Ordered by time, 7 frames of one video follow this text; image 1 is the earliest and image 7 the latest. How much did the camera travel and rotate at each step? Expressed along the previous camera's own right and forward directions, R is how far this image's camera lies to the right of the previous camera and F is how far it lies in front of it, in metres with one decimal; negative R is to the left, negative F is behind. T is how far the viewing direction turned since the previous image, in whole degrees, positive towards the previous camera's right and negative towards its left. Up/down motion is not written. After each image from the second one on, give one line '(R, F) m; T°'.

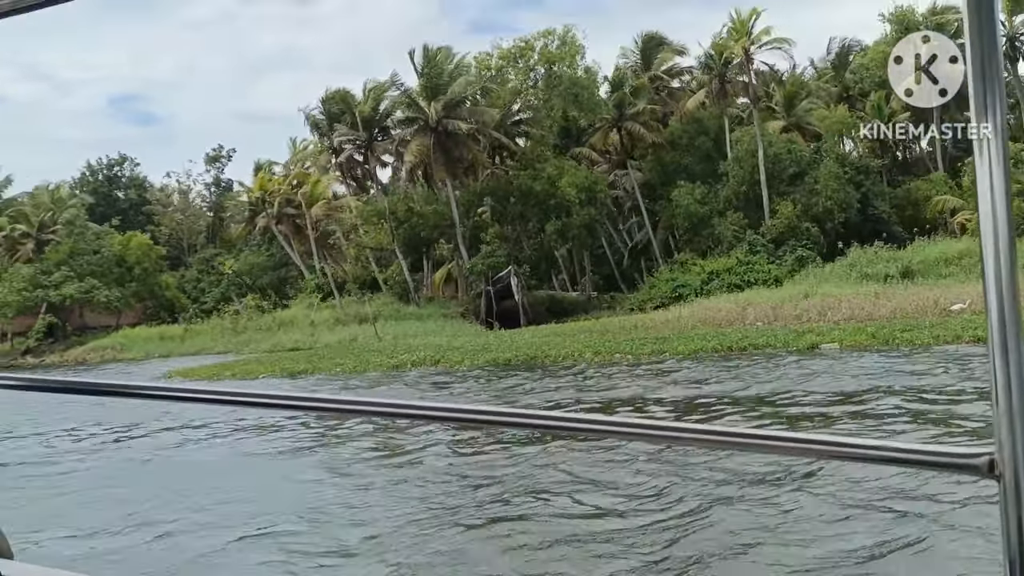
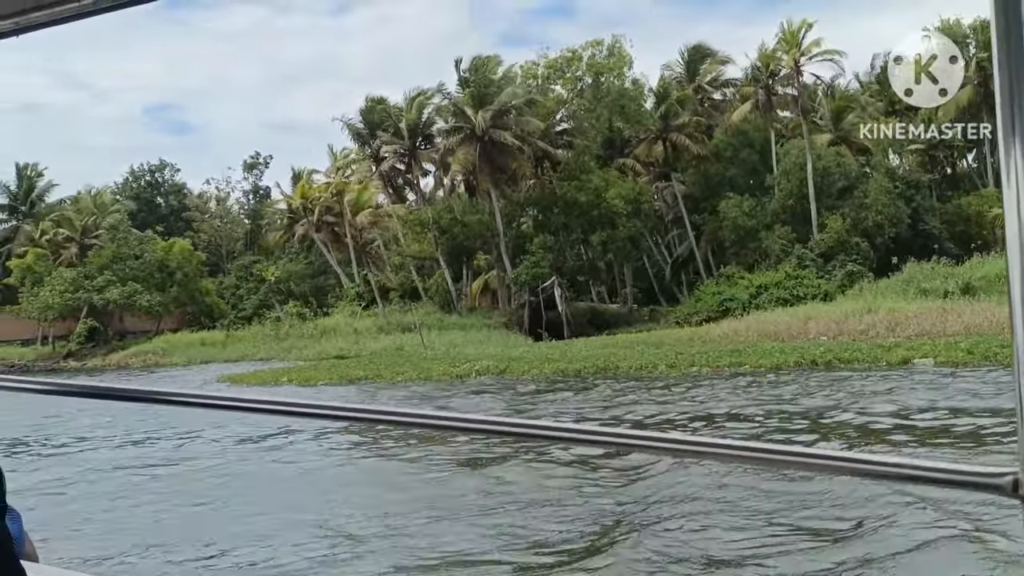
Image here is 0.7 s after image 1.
(-0.2, +0.1) m; -2°
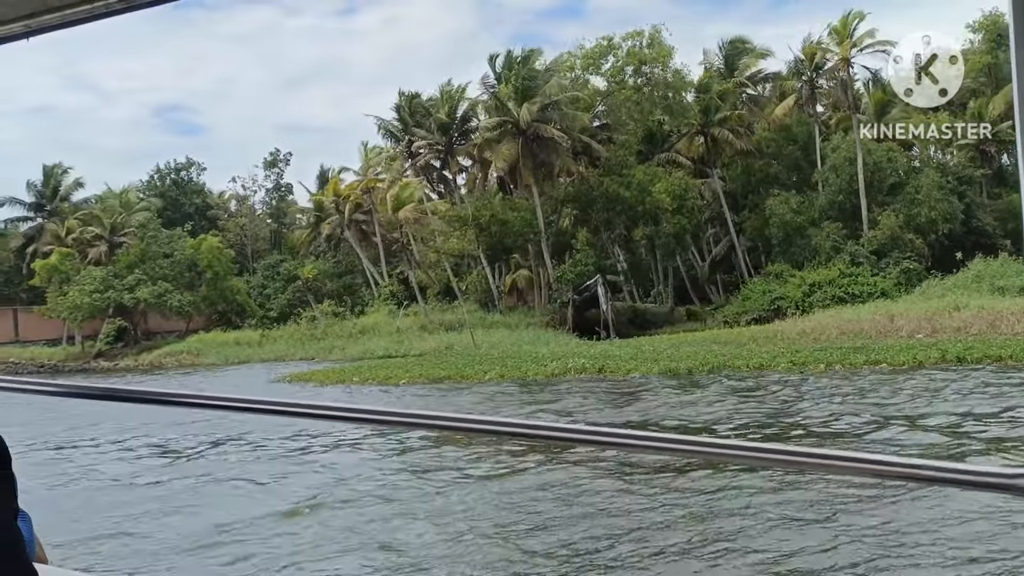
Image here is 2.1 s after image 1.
(-0.4, +0.3) m; 0°
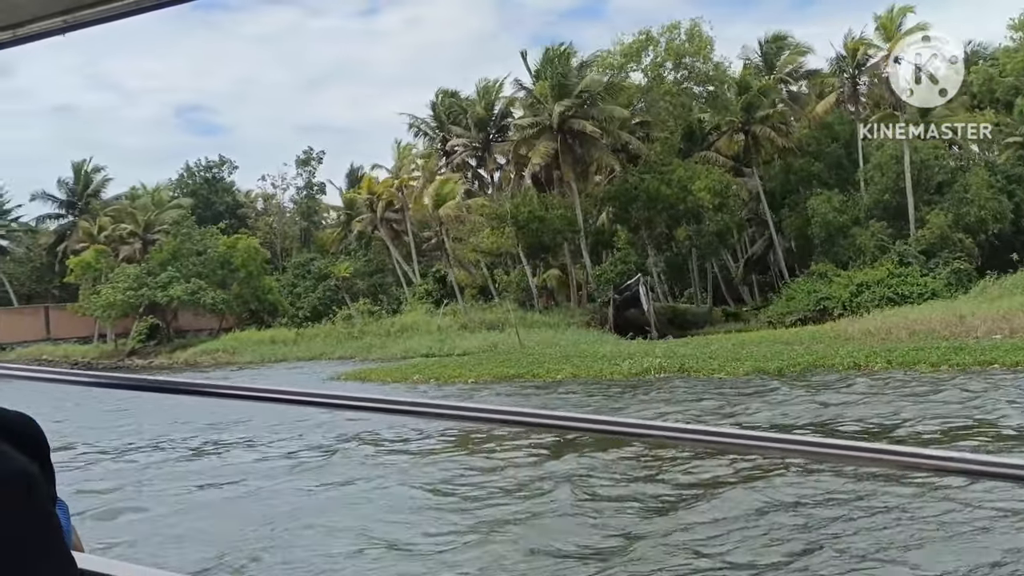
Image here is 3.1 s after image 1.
(-0.3, +0.2) m; -1°
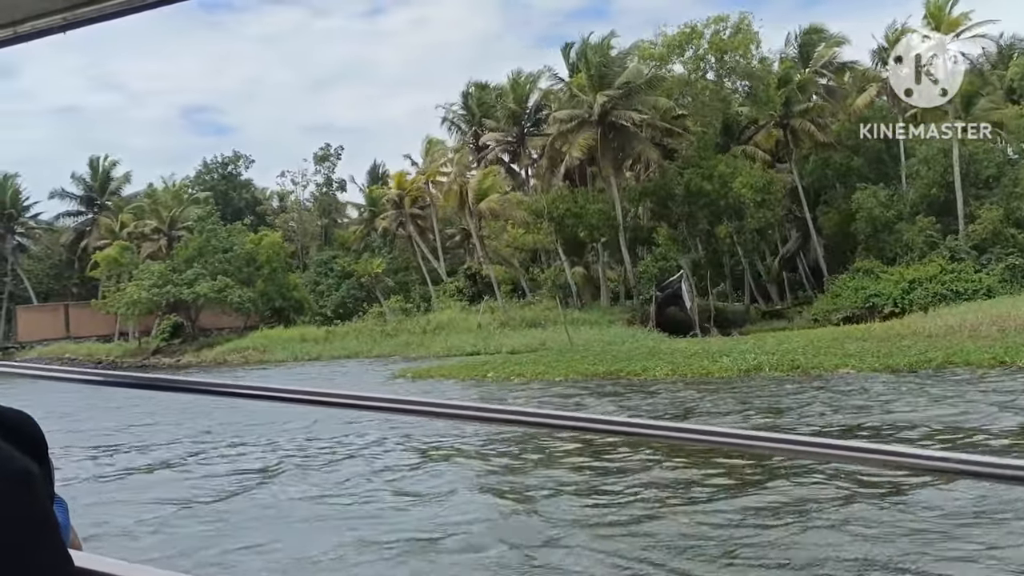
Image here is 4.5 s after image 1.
(-0.4, +0.3) m; 0°
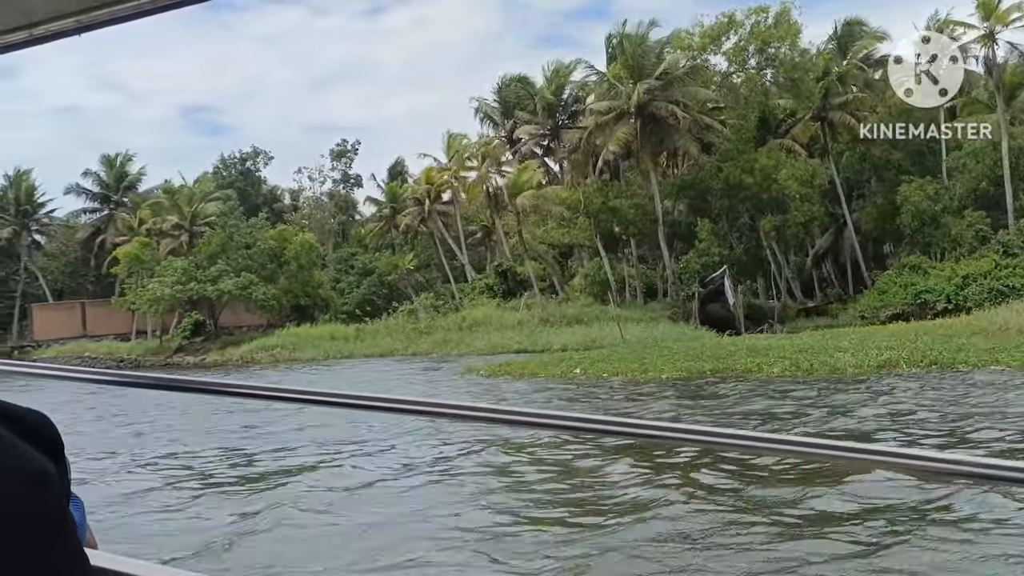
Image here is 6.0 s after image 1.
(-0.4, +0.3) m; 0°
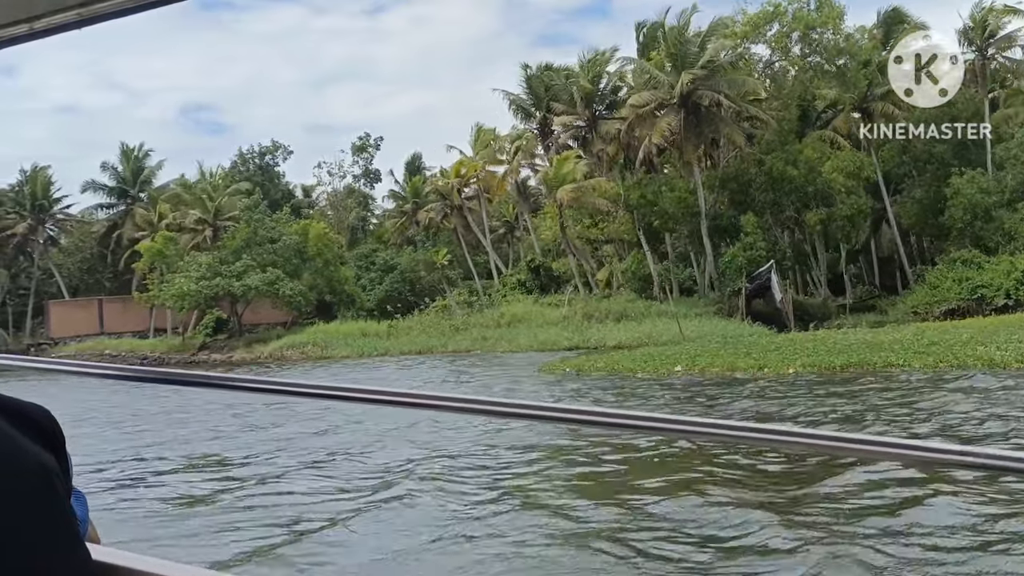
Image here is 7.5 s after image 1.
(-0.4, +0.4) m; 0°
